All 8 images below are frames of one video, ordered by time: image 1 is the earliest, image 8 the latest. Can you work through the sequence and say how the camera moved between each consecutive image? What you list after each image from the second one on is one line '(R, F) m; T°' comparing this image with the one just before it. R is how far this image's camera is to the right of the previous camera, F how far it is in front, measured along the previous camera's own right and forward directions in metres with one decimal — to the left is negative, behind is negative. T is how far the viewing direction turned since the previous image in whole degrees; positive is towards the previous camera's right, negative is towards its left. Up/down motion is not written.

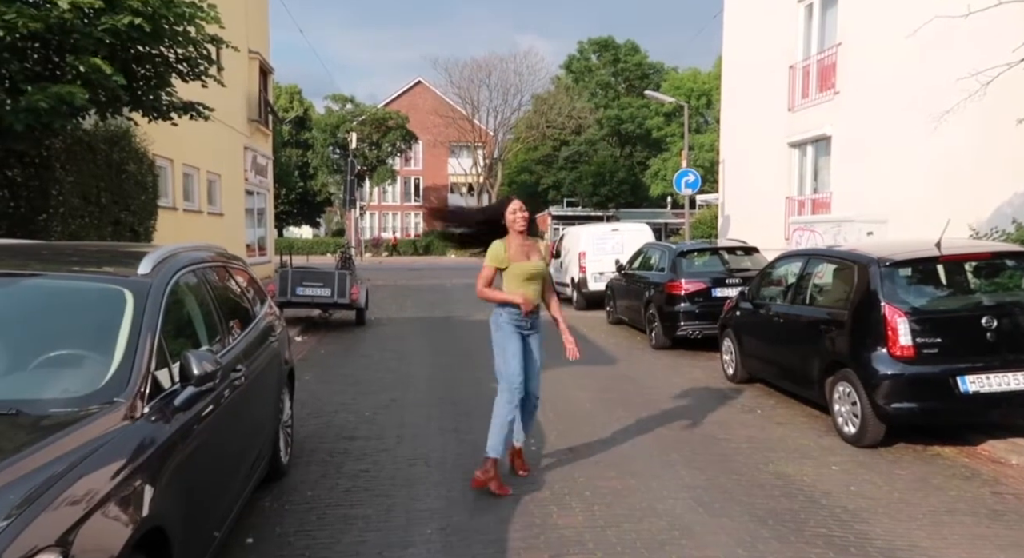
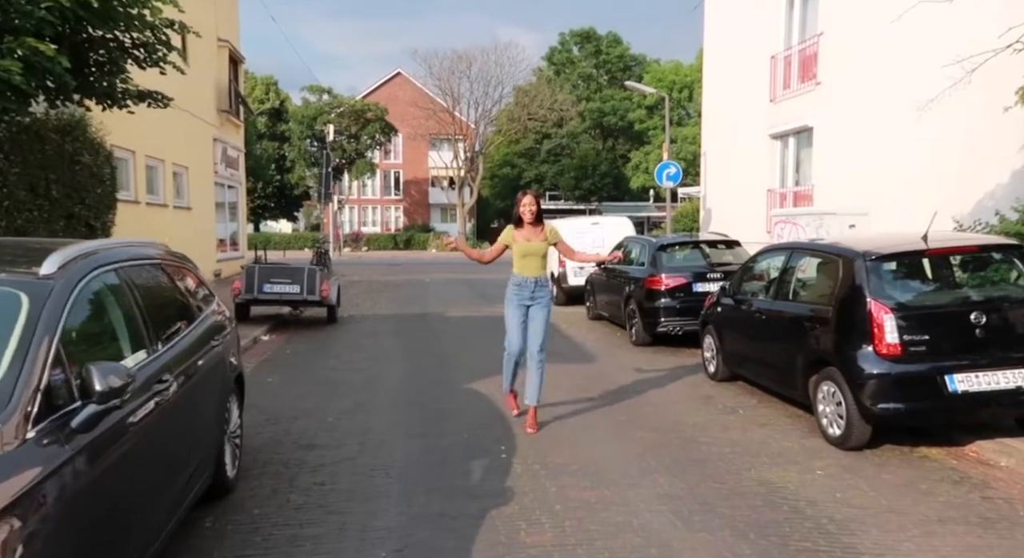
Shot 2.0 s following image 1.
(+0.1, +0.4) m; +1°
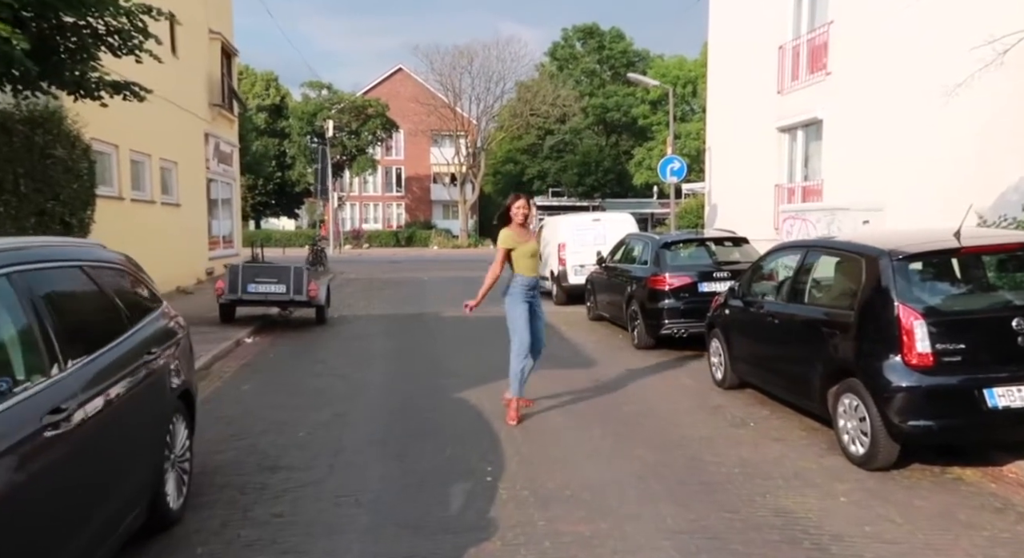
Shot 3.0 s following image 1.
(+0.1, +0.7) m; 0°
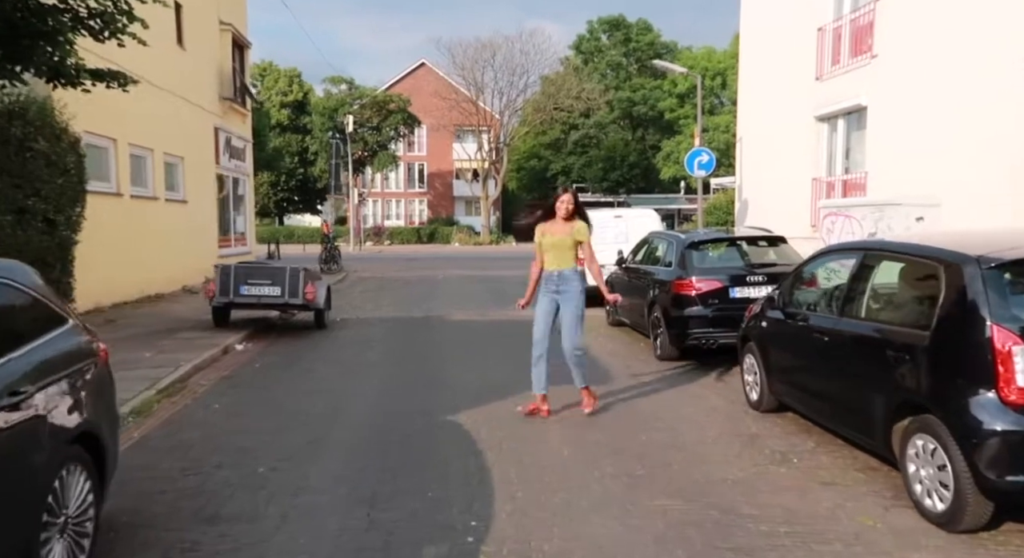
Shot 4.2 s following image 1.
(+0.2, +1.2) m; -1°
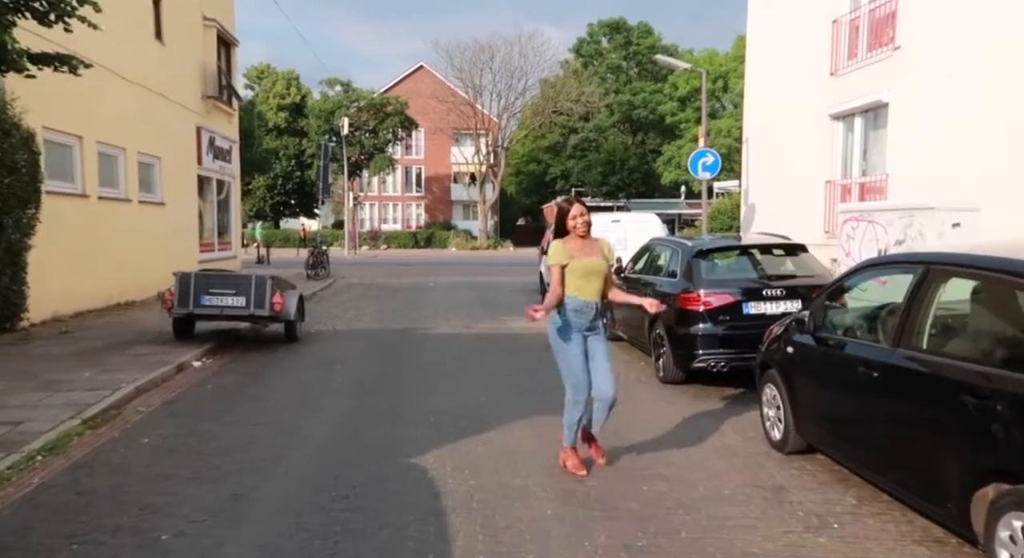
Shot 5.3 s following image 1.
(+0.1, +1.2) m; 0°
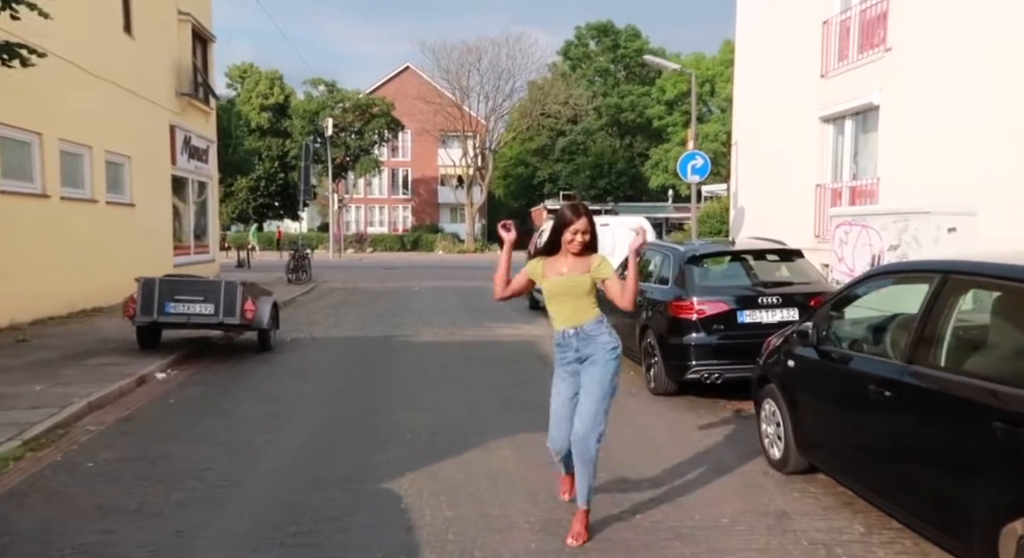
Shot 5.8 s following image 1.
(0.0, +0.4) m; +1°
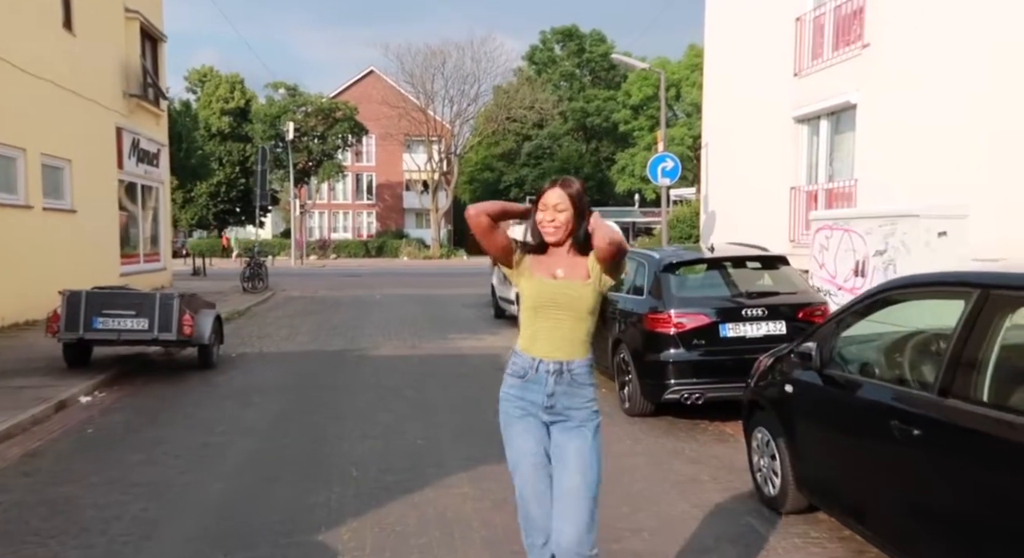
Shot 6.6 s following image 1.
(+0.1, +0.8) m; +2°
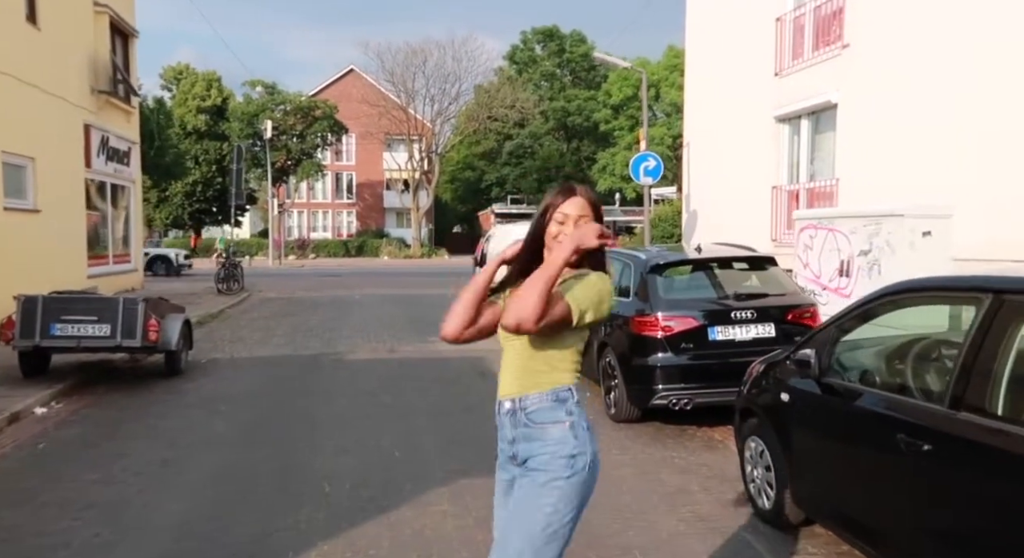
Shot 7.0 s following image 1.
(0.0, +0.3) m; +1°
